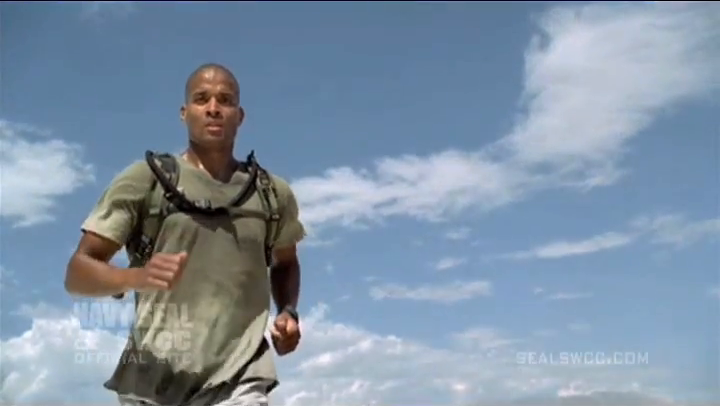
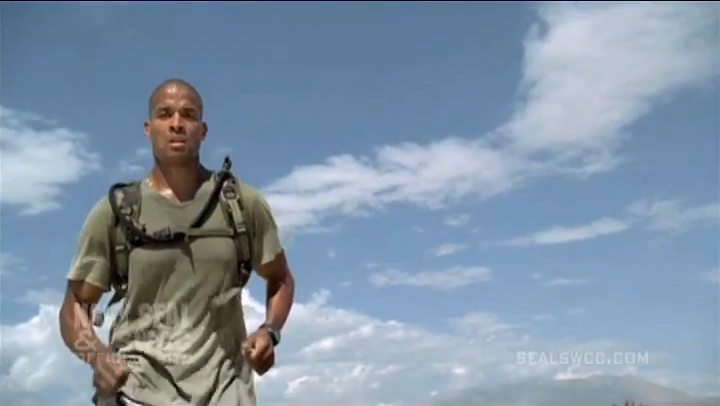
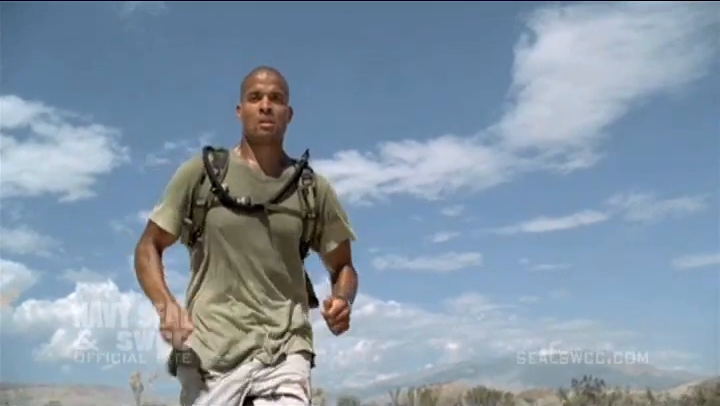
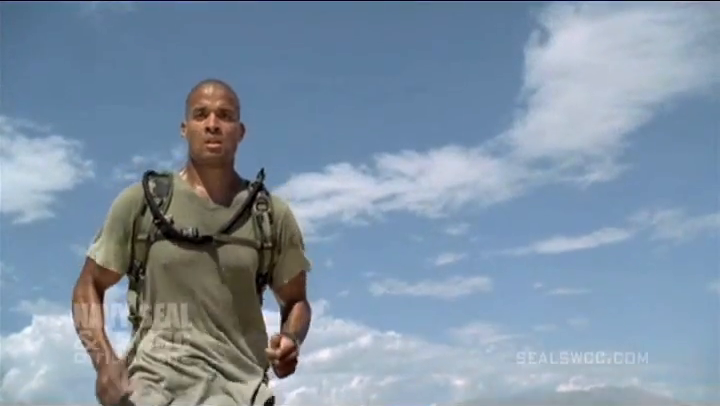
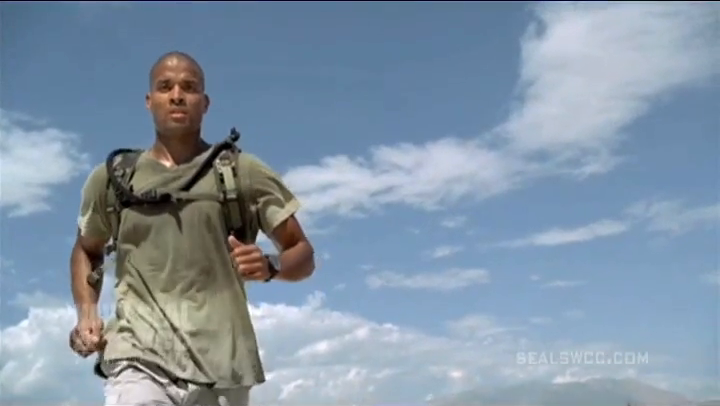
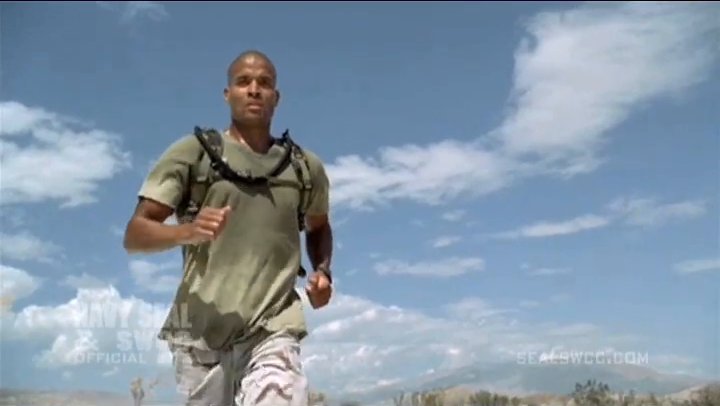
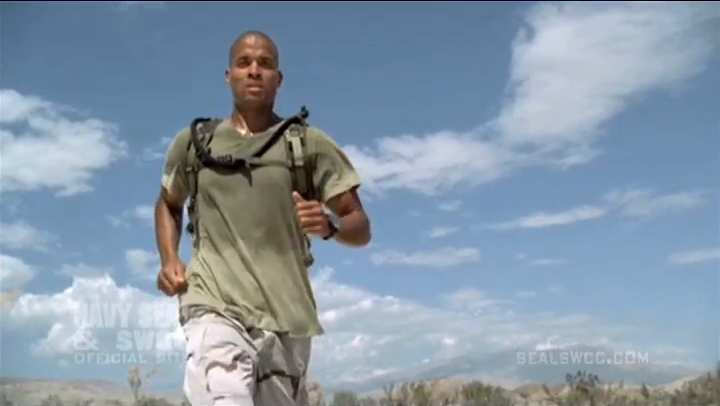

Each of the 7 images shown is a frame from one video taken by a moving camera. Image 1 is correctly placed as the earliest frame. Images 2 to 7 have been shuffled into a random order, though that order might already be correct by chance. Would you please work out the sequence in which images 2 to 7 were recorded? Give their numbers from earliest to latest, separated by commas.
4, 5, 2, 6, 3, 7
